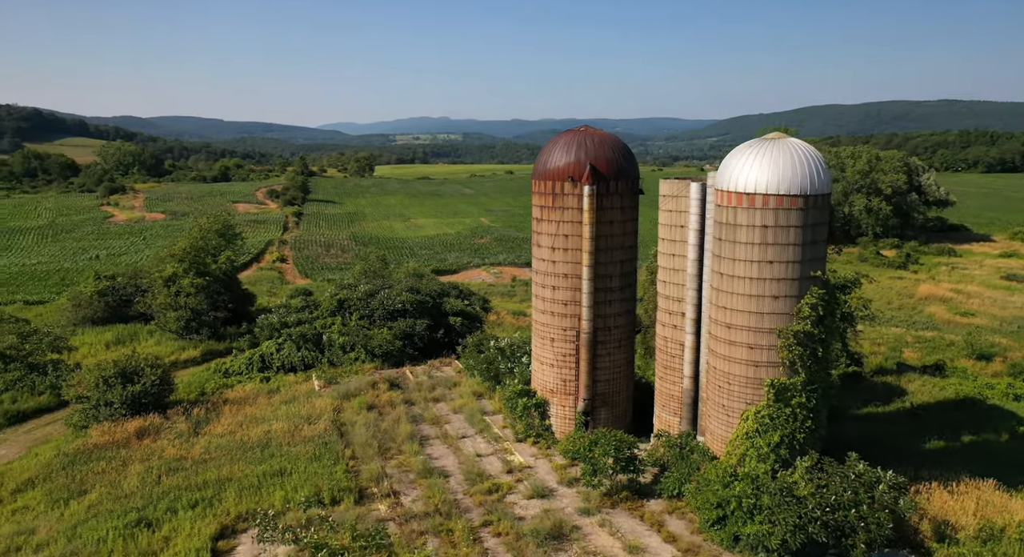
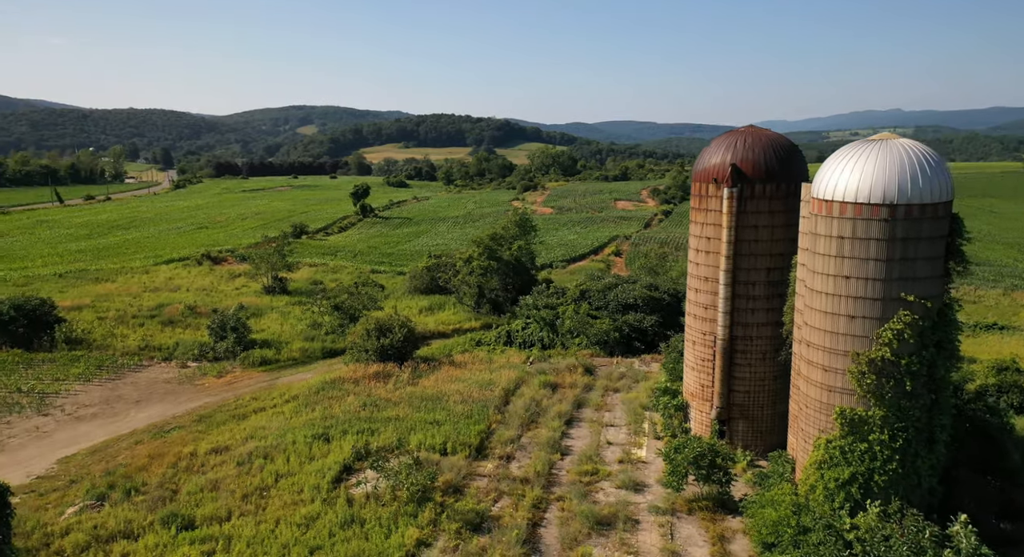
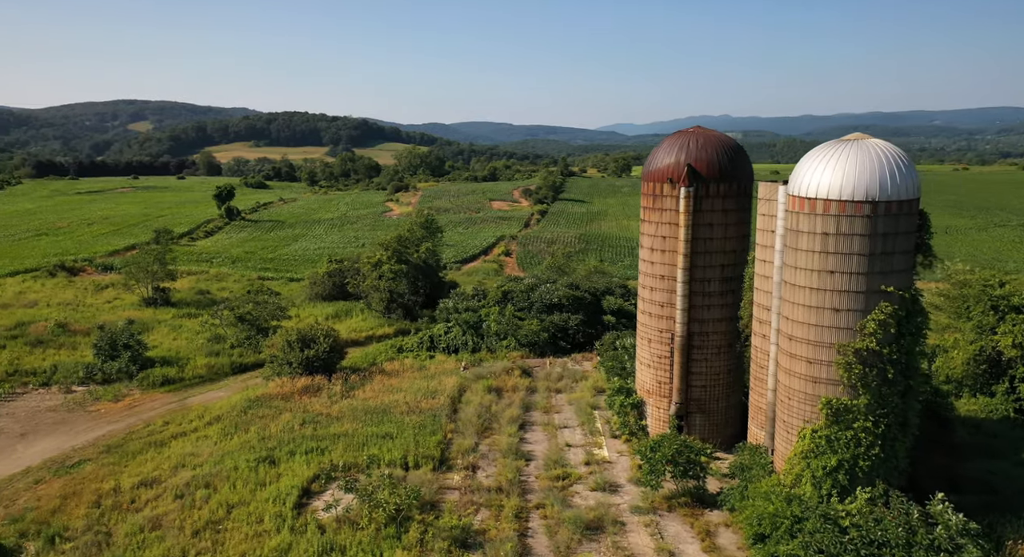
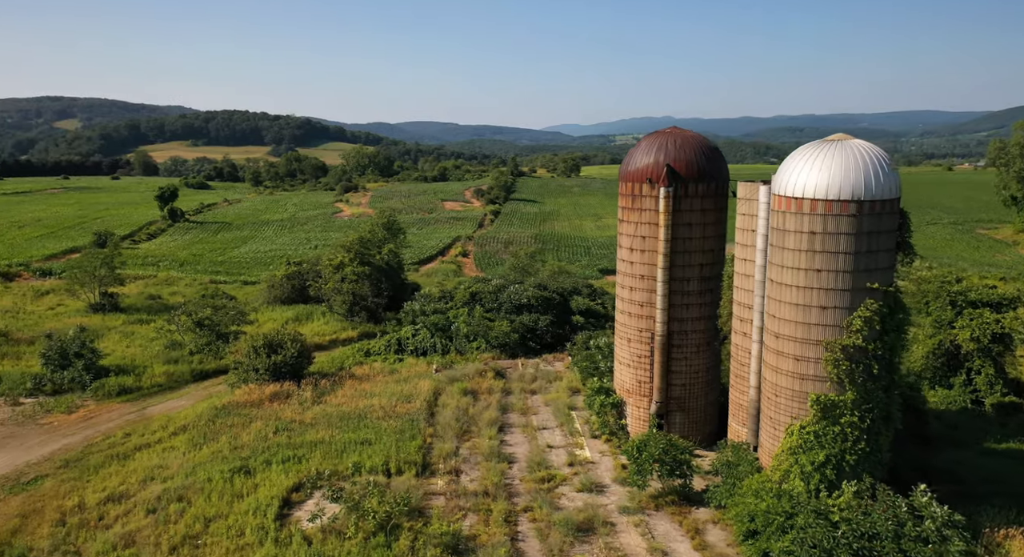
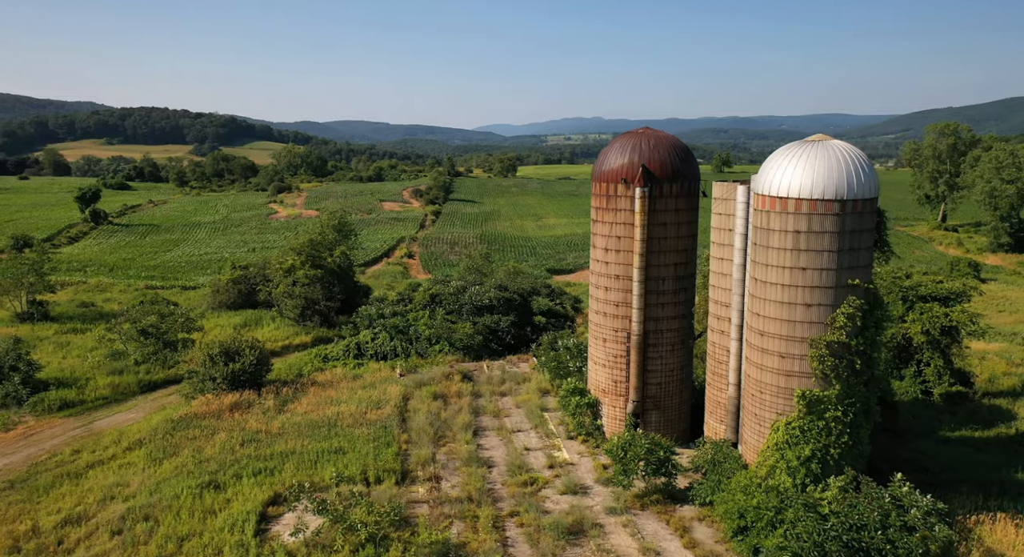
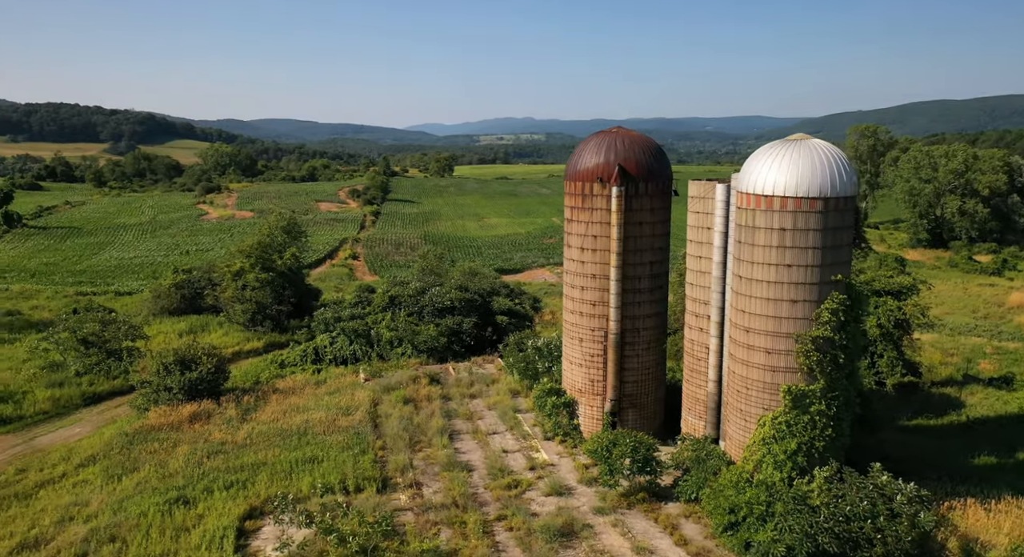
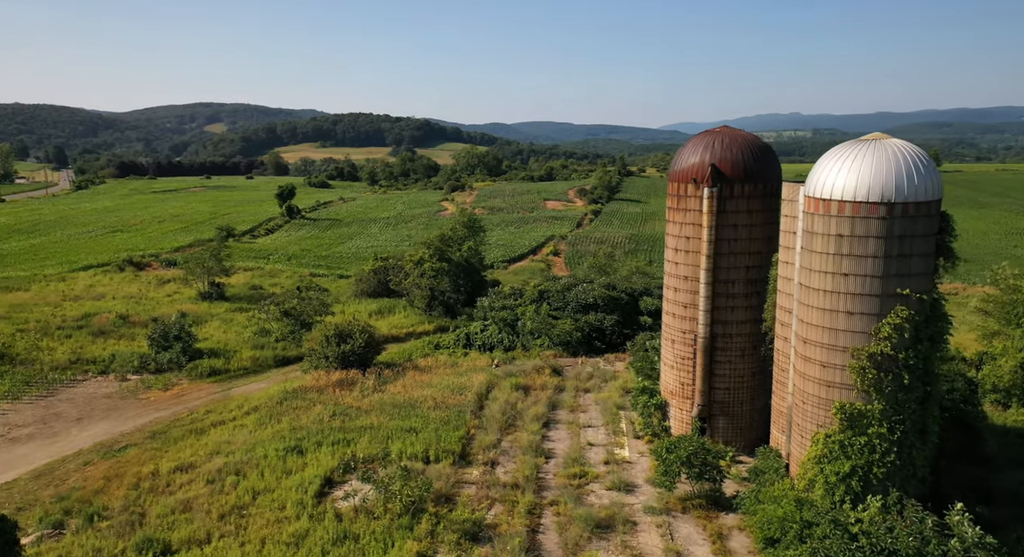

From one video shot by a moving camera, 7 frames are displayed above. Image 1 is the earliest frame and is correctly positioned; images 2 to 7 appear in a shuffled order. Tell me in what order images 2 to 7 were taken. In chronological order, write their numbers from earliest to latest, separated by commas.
6, 5, 4, 3, 7, 2
